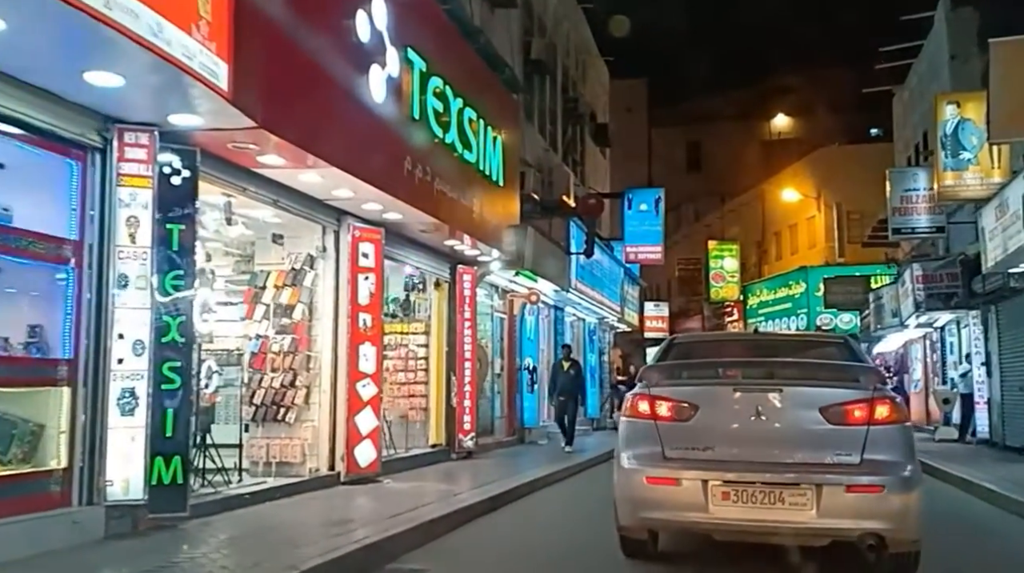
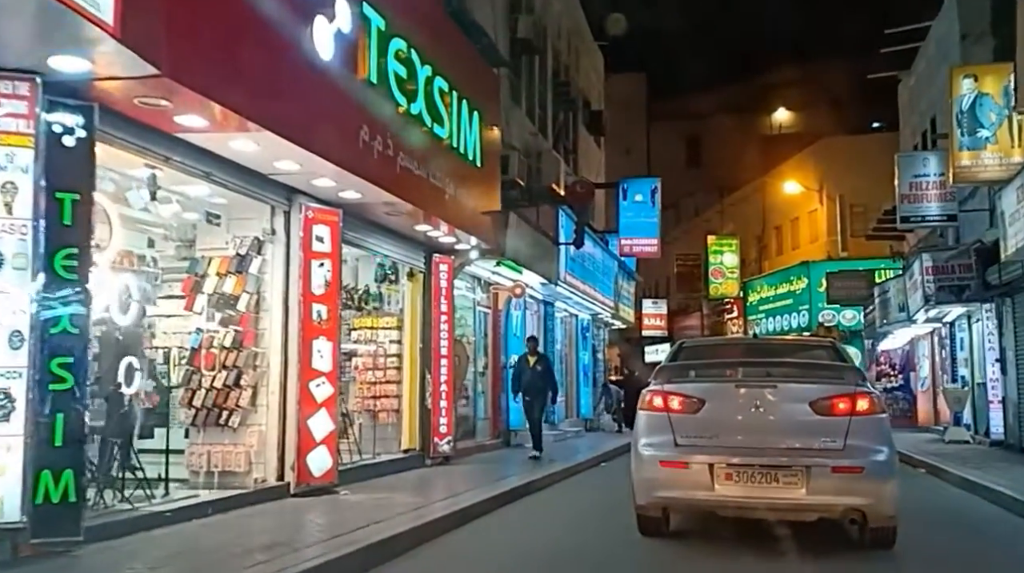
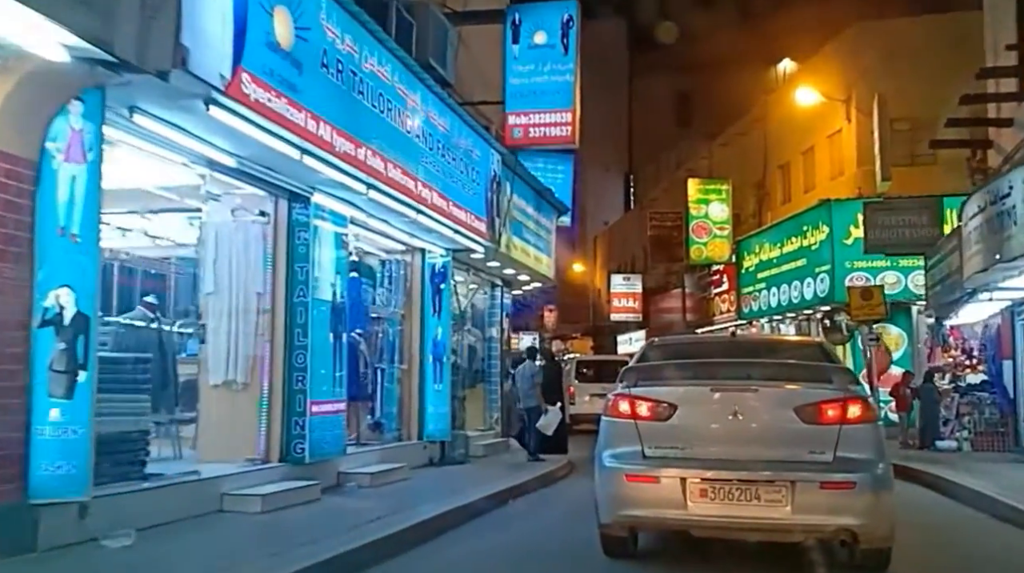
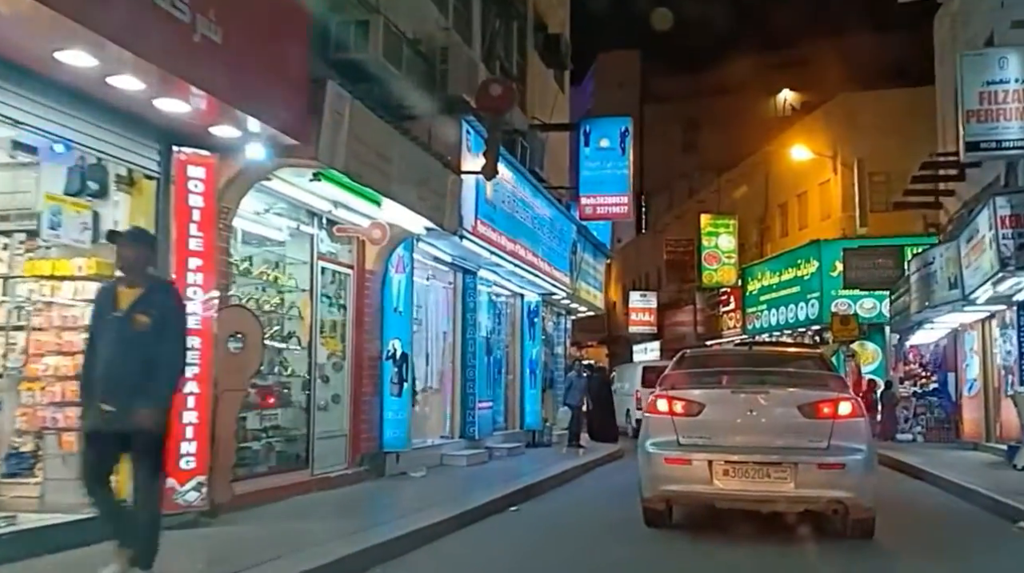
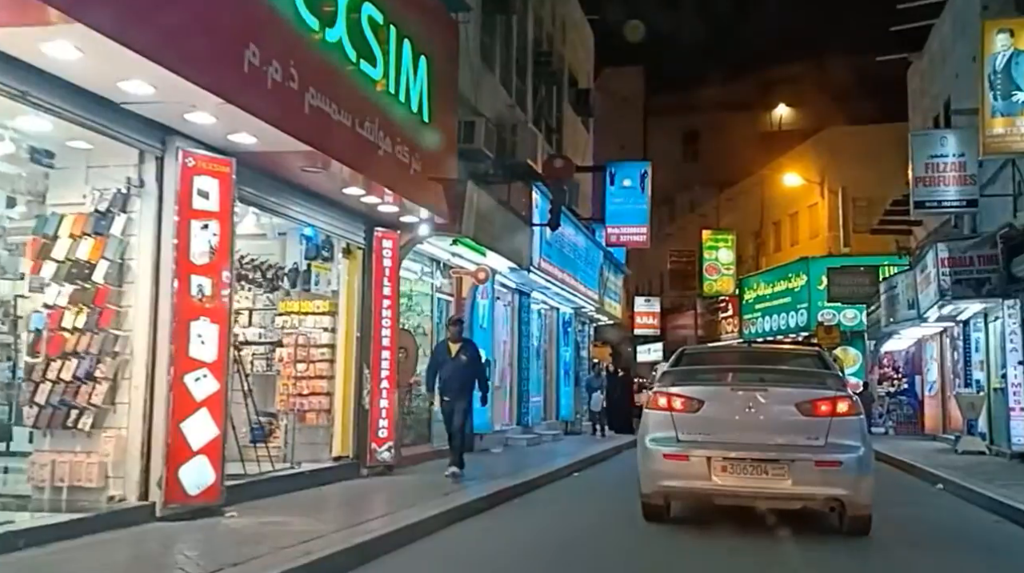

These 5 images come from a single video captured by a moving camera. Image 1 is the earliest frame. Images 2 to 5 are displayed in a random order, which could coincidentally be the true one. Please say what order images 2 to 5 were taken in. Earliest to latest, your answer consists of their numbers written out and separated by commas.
2, 5, 4, 3
